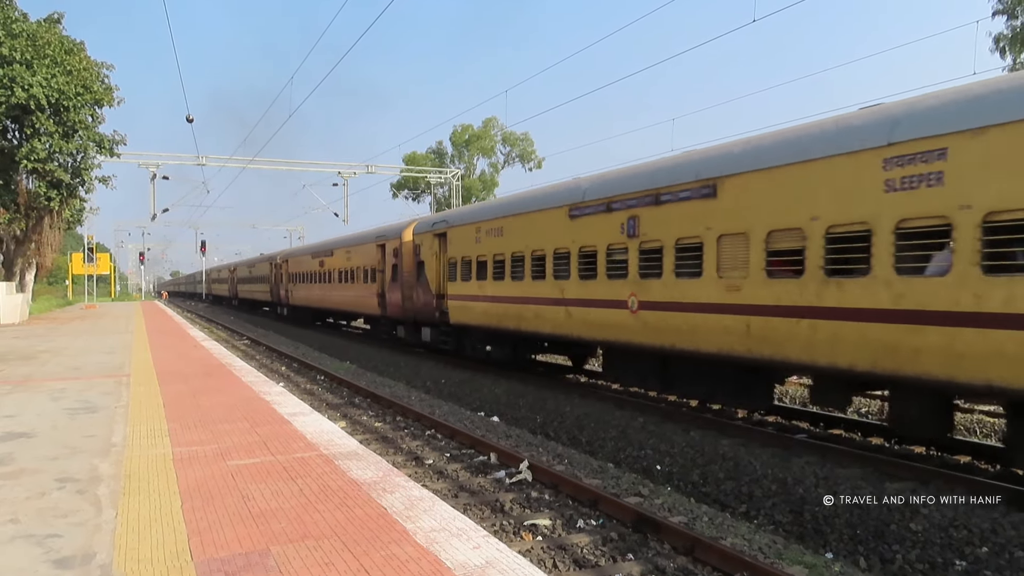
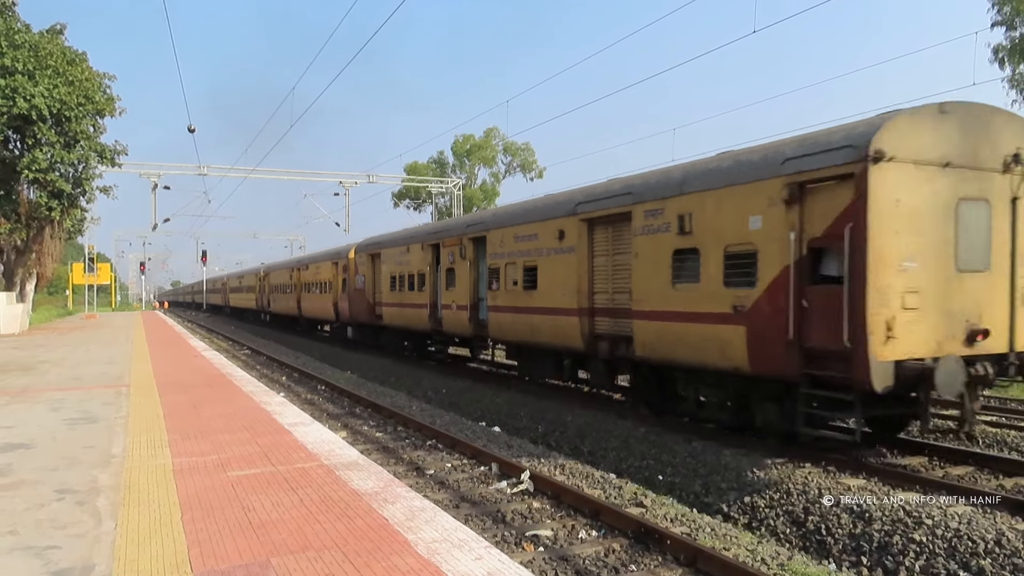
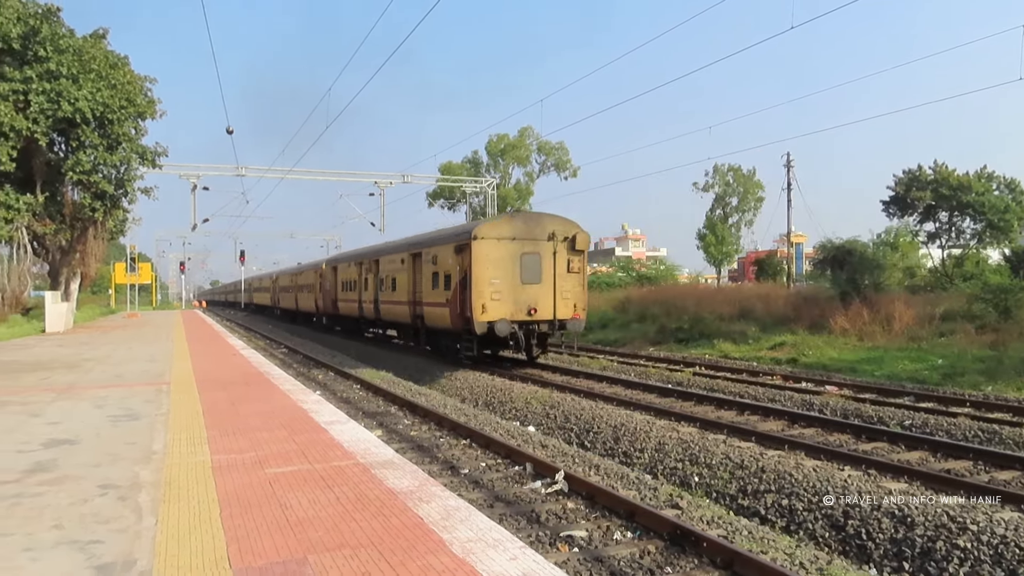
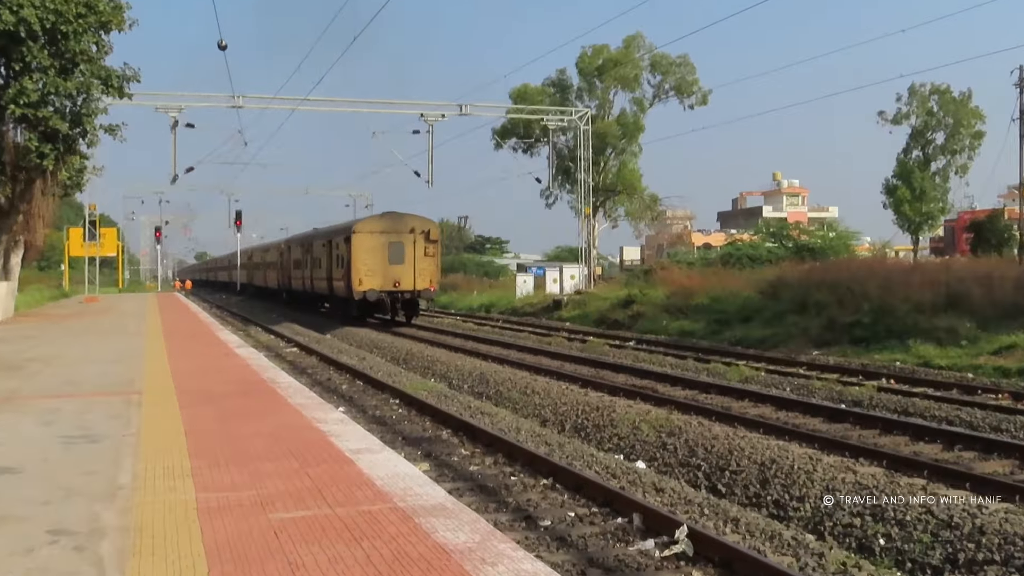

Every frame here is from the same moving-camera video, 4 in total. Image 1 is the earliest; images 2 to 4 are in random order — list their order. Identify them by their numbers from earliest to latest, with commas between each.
2, 3, 4
